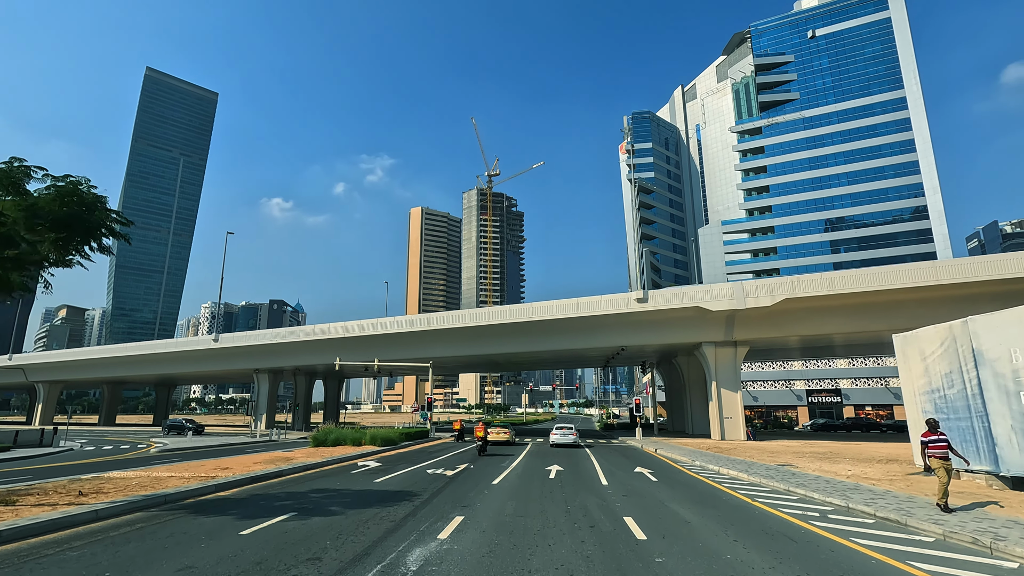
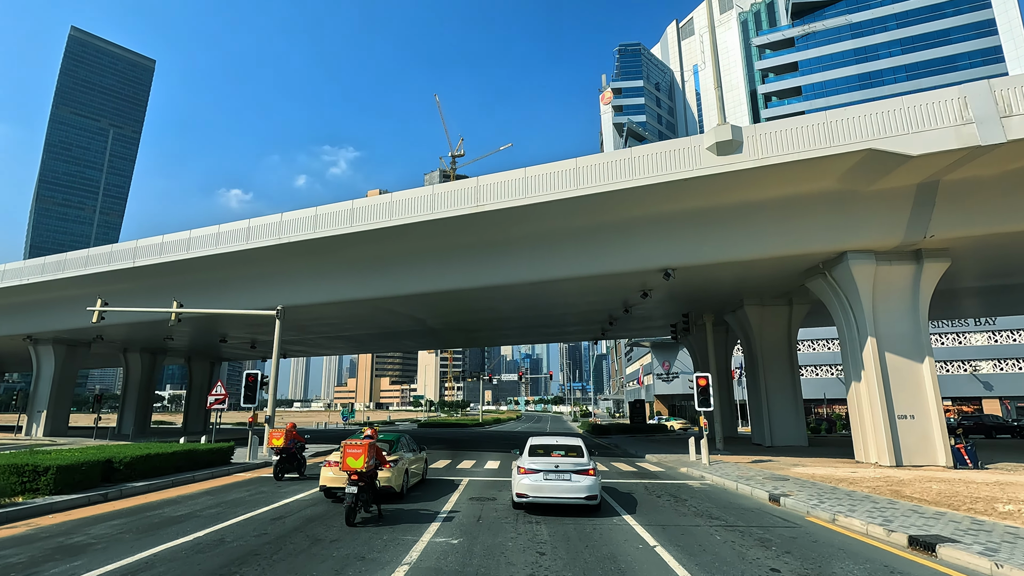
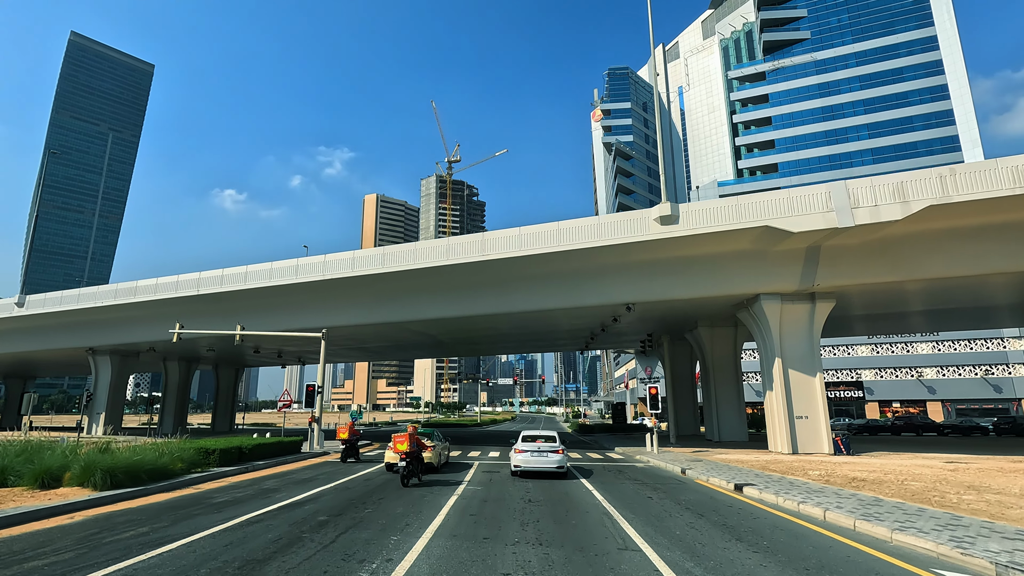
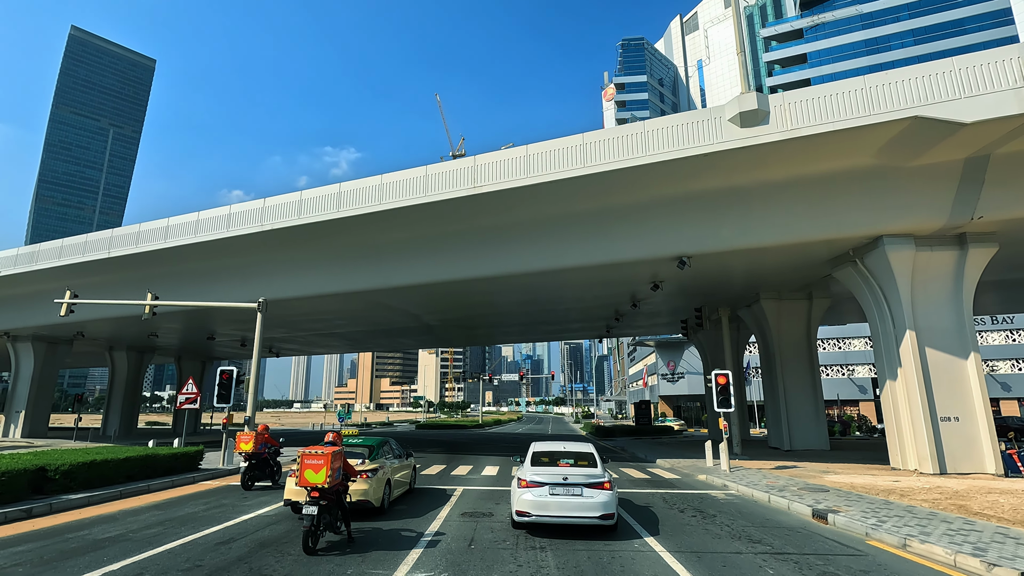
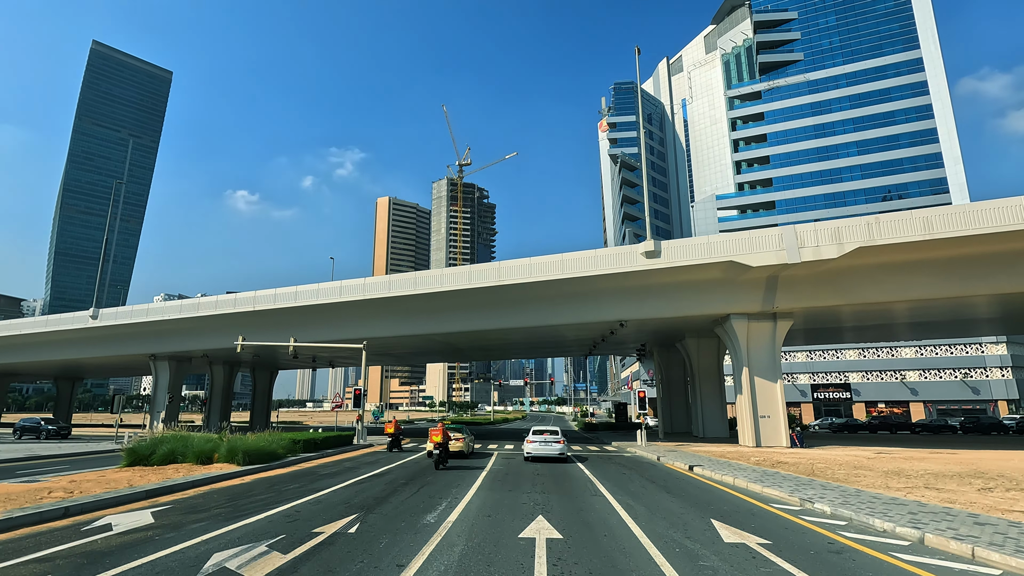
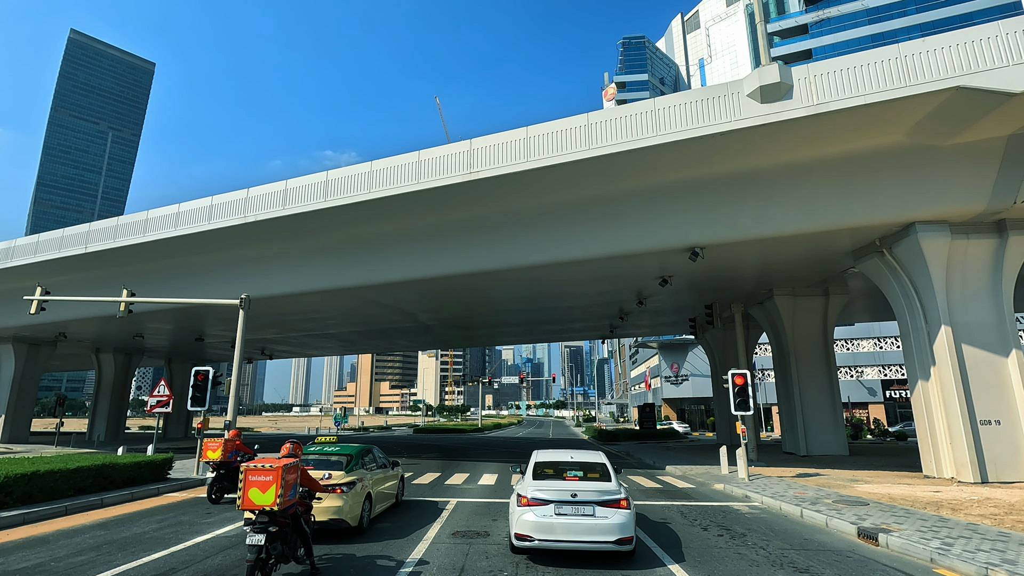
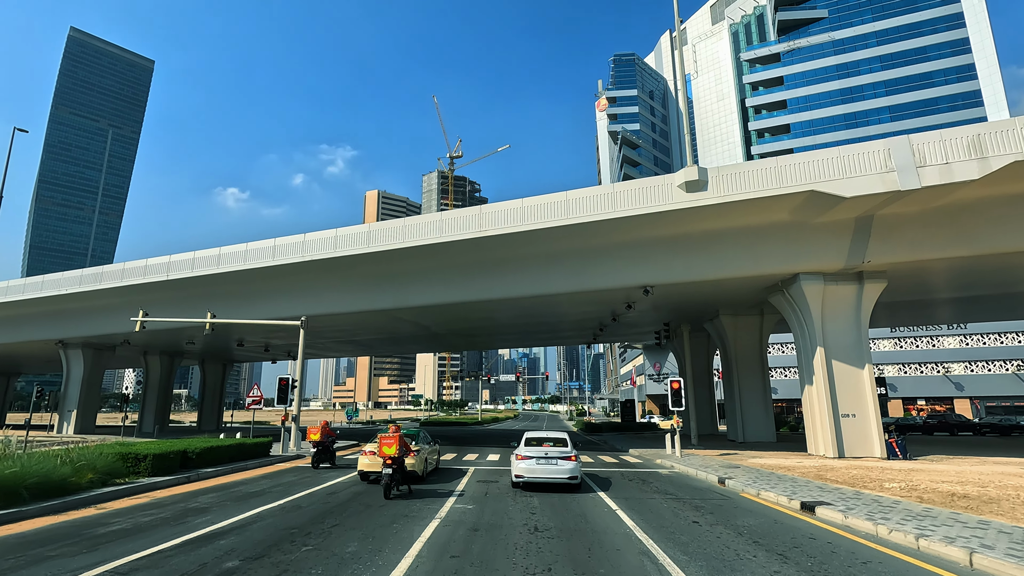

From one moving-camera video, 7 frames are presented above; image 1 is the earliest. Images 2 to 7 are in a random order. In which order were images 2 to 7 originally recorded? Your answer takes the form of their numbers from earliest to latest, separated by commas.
5, 3, 7, 2, 4, 6
